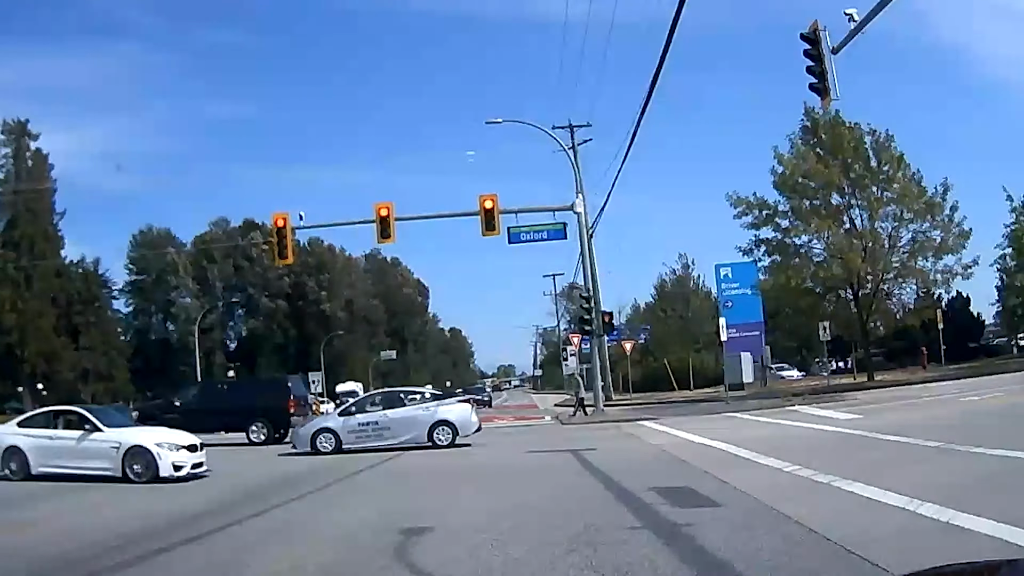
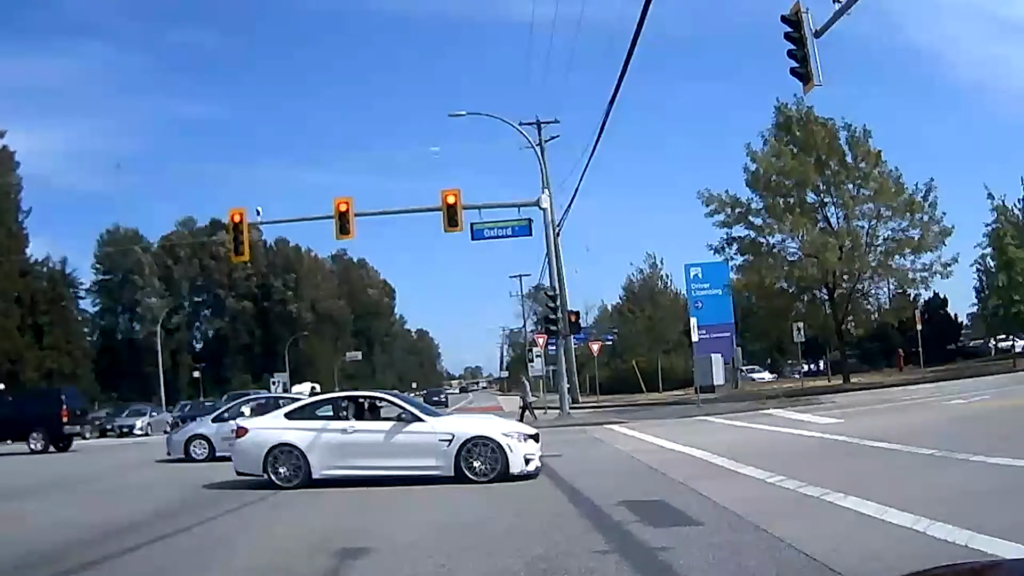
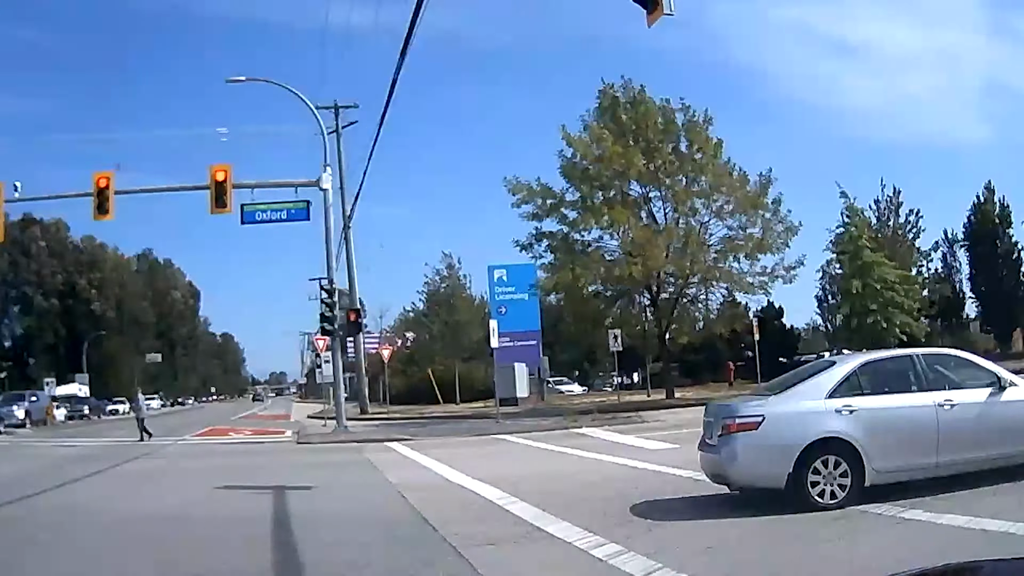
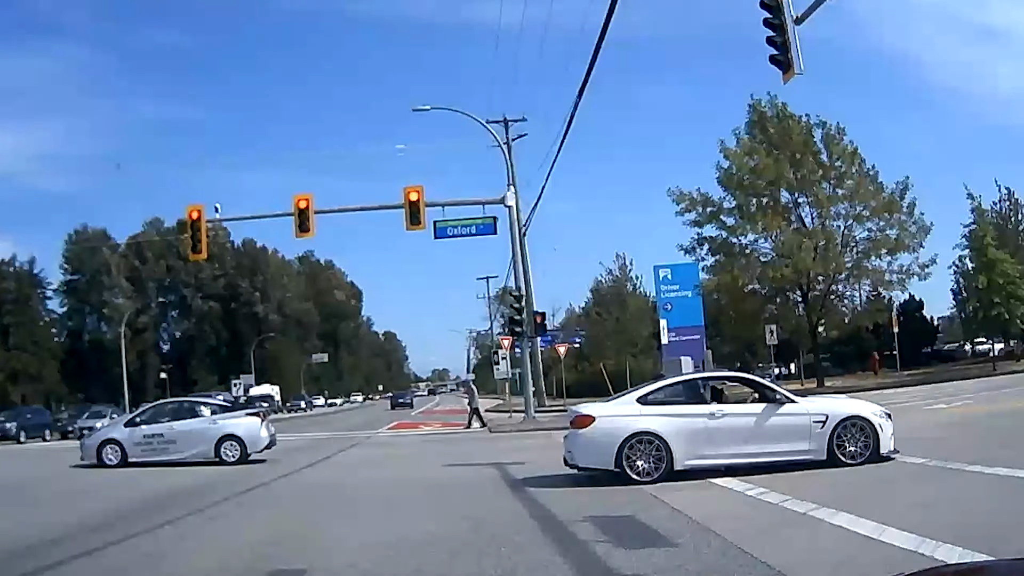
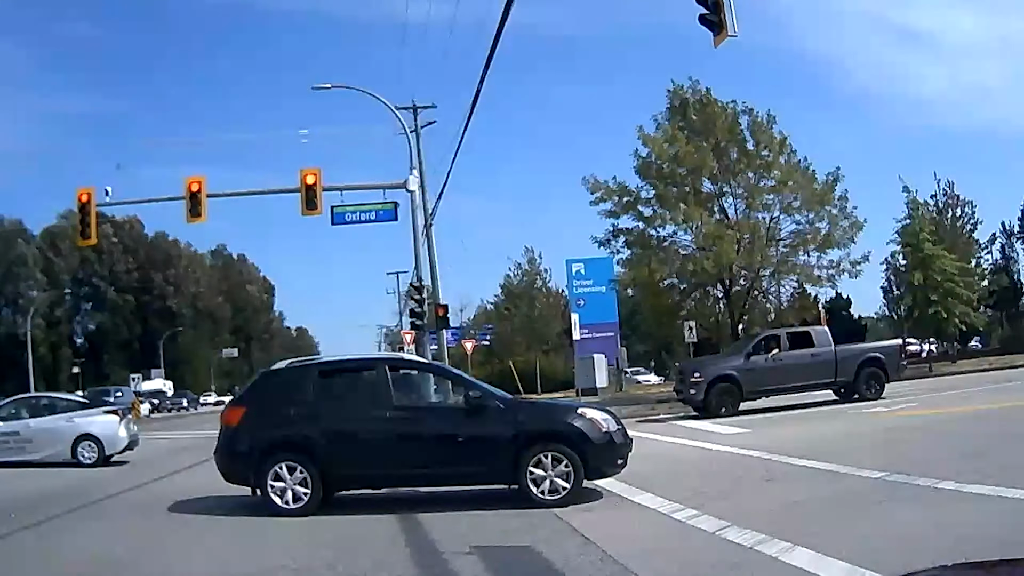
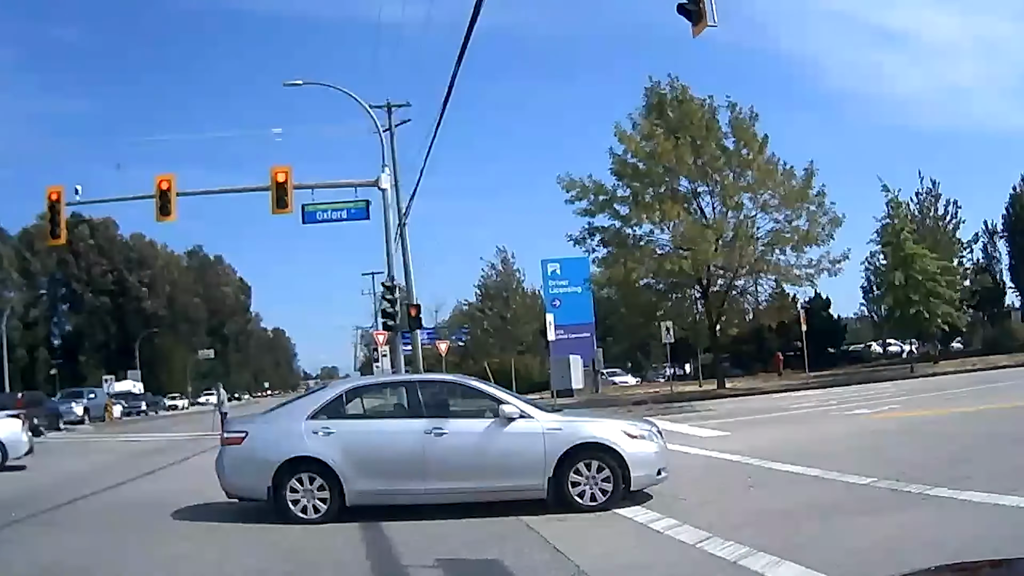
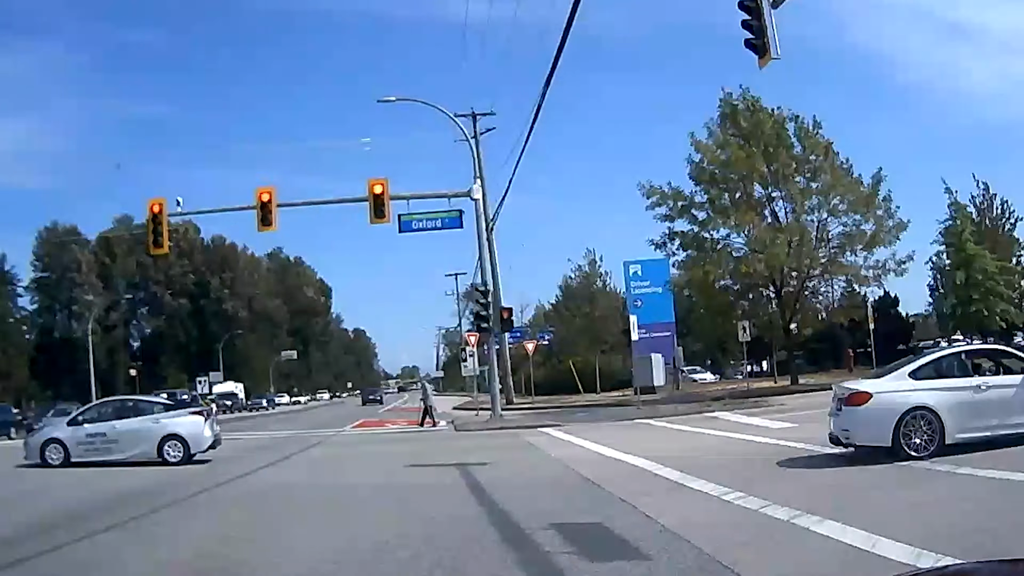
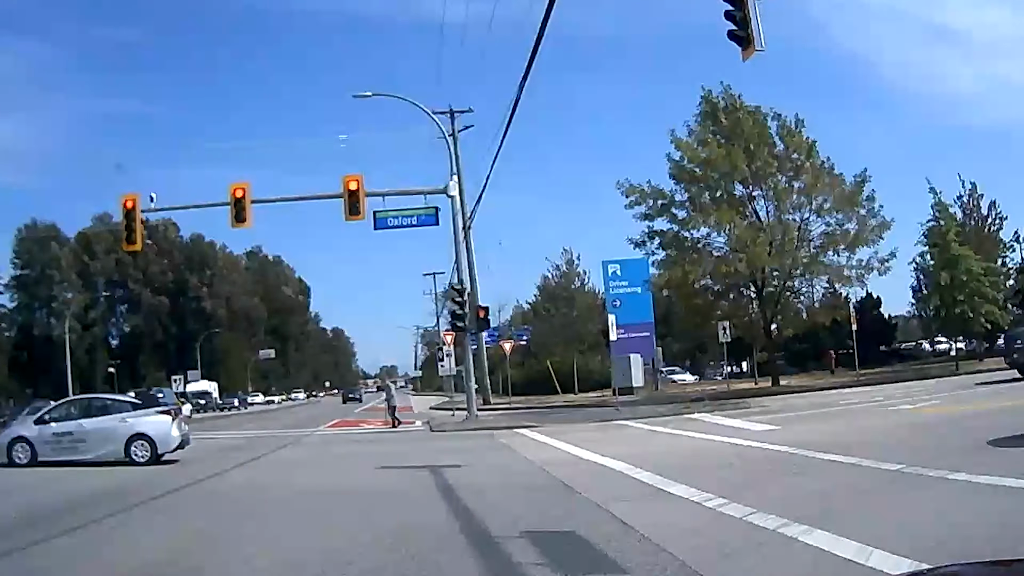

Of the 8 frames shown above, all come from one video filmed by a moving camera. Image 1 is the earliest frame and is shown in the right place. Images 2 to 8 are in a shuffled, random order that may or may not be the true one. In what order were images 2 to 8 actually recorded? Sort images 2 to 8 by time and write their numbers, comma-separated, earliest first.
2, 4, 7, 8, 5, 6, 3
